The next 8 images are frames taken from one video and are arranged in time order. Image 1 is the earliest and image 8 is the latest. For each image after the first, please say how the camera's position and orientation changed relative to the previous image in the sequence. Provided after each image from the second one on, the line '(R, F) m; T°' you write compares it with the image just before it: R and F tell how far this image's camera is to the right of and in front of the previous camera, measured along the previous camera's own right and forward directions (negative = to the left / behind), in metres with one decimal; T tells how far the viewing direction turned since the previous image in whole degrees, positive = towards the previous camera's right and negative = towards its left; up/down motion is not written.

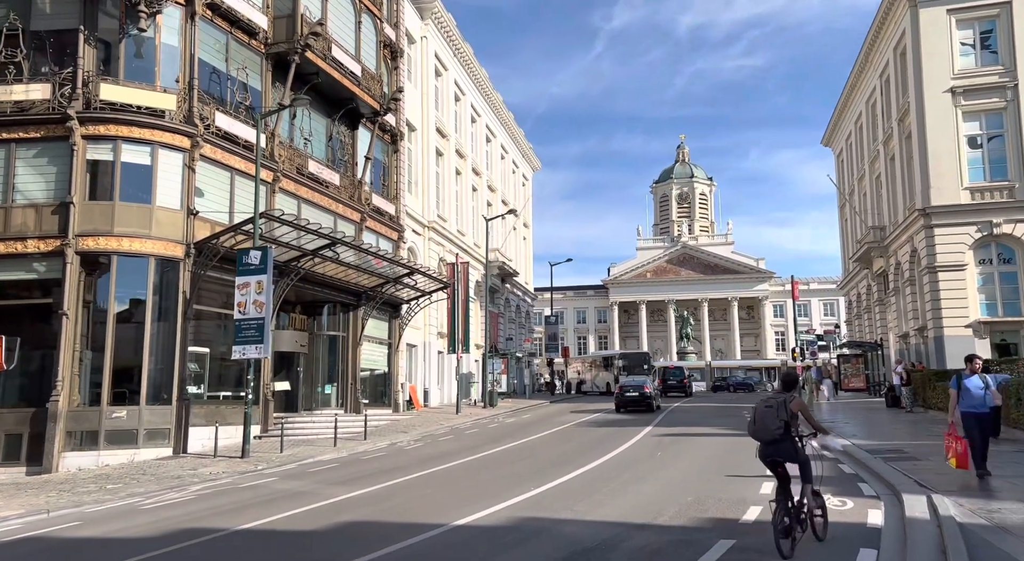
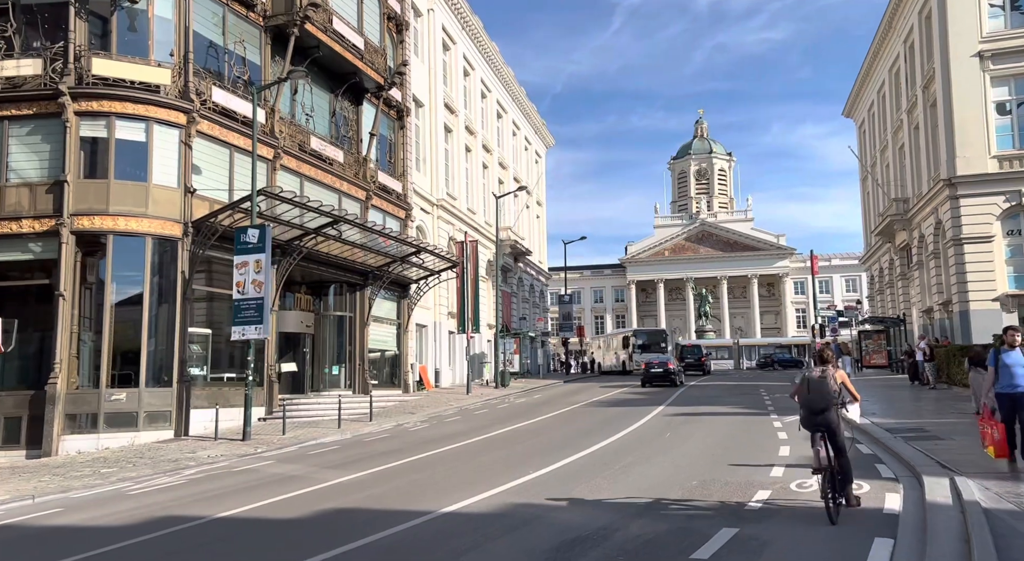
(+0.3, +0.6) m; -1°
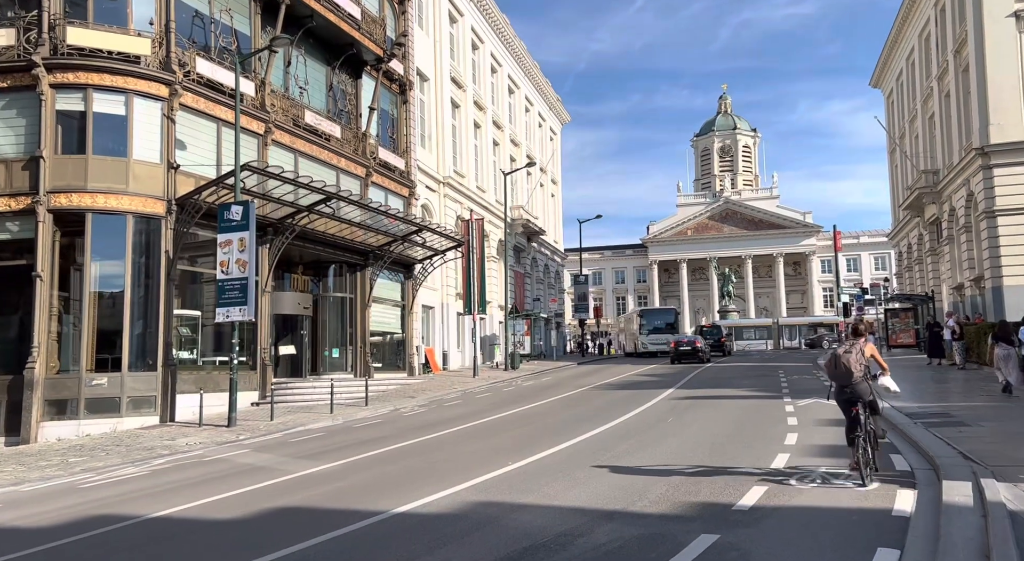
(+0.7, +1.0) m; -2°
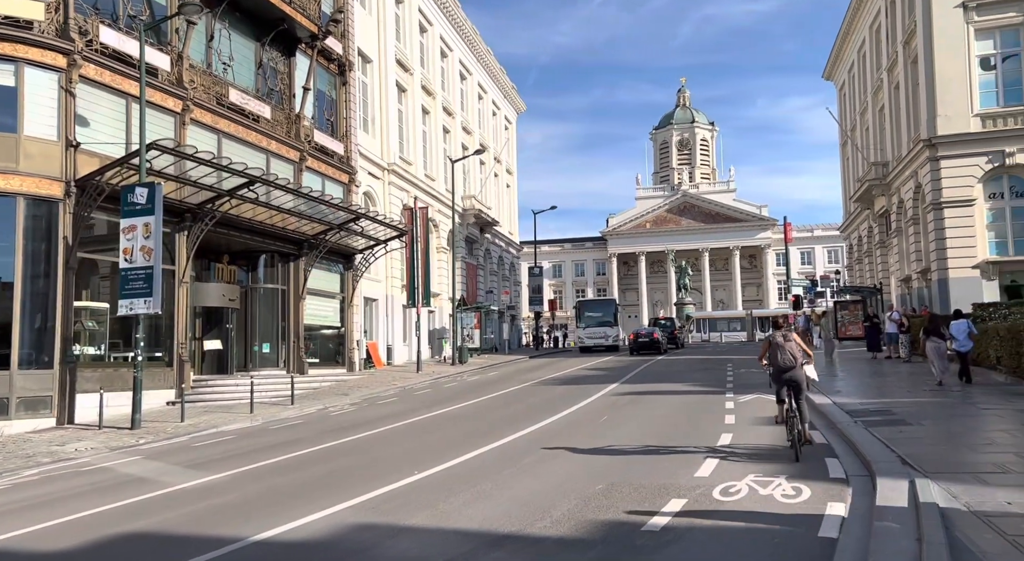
(+0.7, +1.0) m; +3°
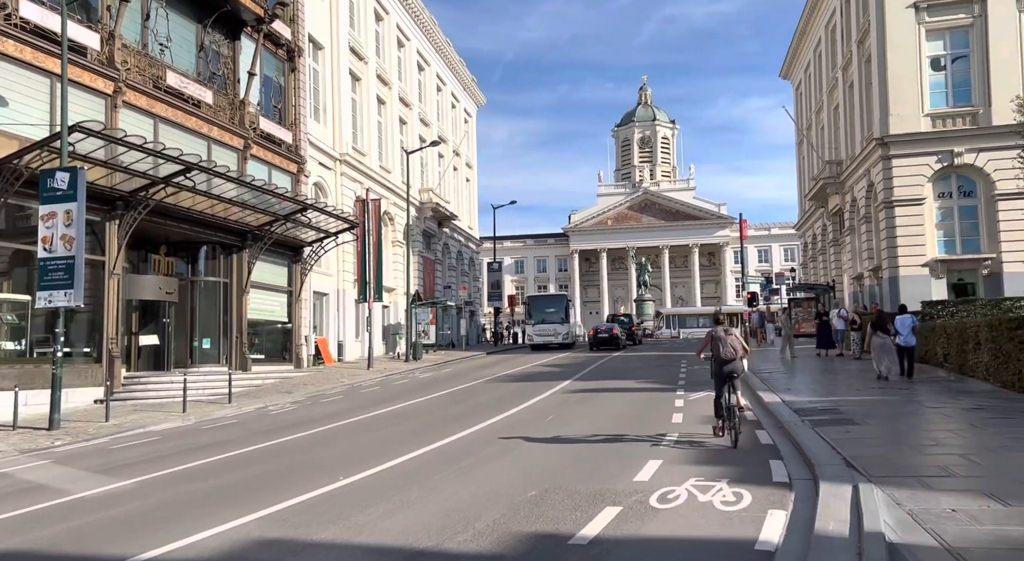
(+0.4, +0.5) m; +3°
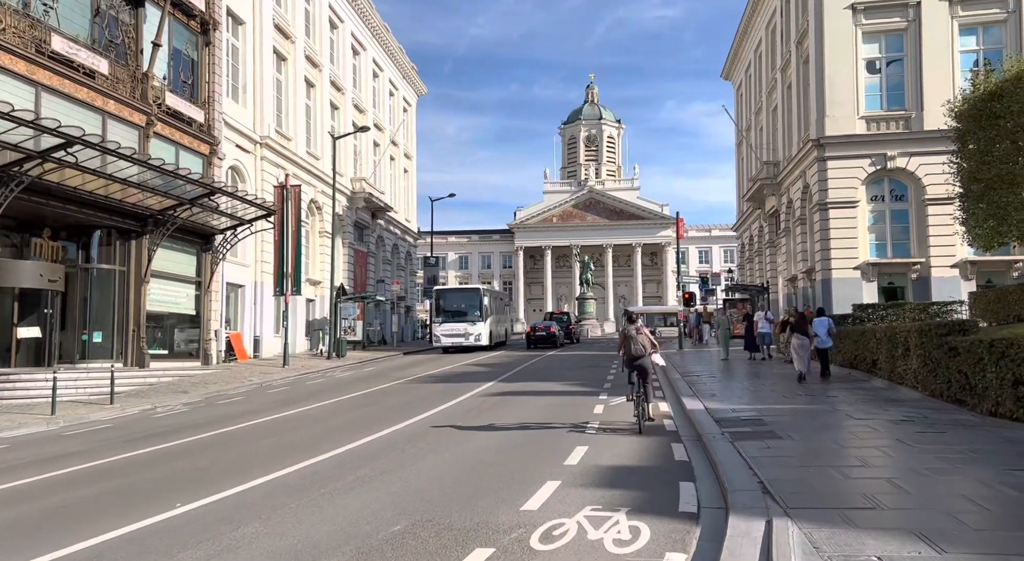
(+0.7, +1.2) m; +4°
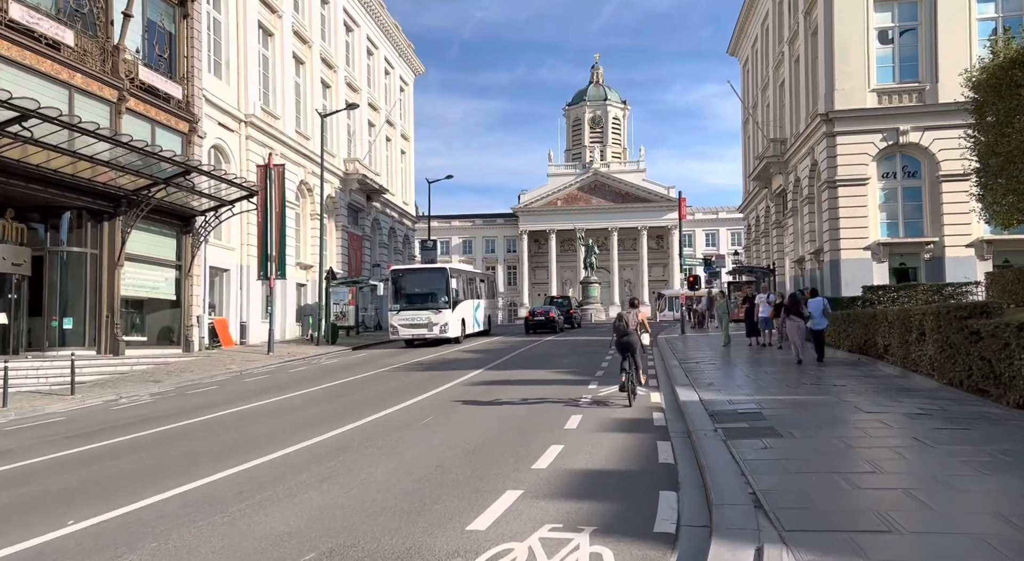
(+0.5, +1.1) m; -1°
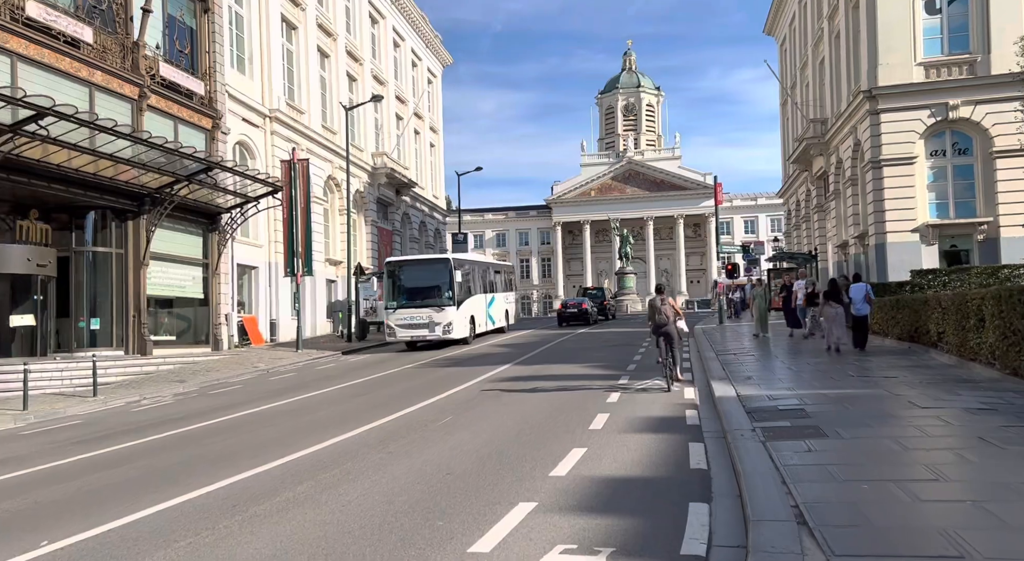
(+0.2, +0.7) m; -3°
